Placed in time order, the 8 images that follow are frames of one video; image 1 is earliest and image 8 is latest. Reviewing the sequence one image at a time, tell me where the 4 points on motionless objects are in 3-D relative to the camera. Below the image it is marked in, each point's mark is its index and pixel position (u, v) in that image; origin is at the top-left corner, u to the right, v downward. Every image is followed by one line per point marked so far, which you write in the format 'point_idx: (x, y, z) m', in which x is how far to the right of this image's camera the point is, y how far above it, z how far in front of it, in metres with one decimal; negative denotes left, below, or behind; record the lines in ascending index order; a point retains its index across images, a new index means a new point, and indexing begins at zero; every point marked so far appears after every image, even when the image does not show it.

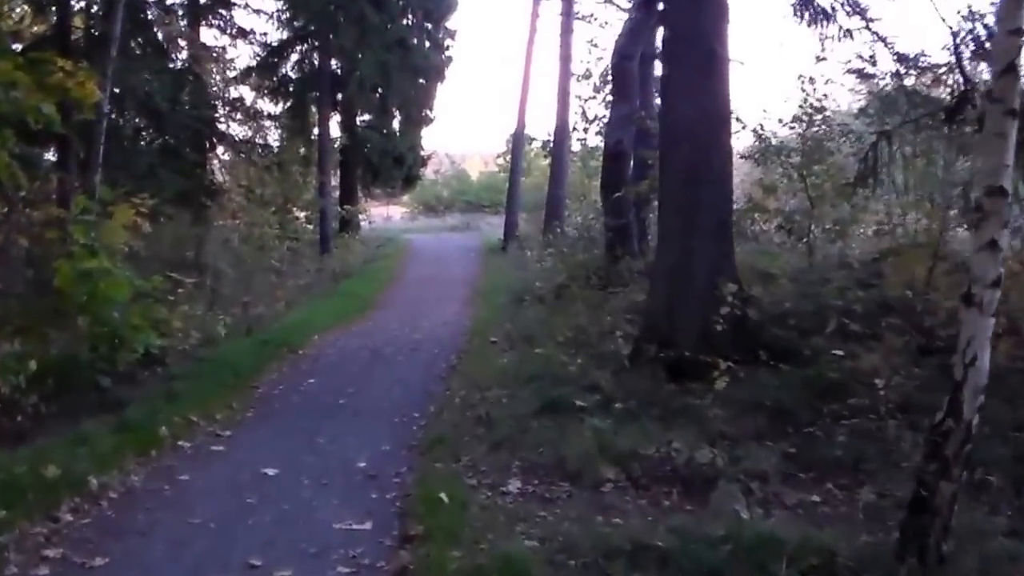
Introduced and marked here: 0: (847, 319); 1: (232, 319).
0: (+2.1, -0.2, +11.4) m
1: (-2.7, -0.3, +17.6) m
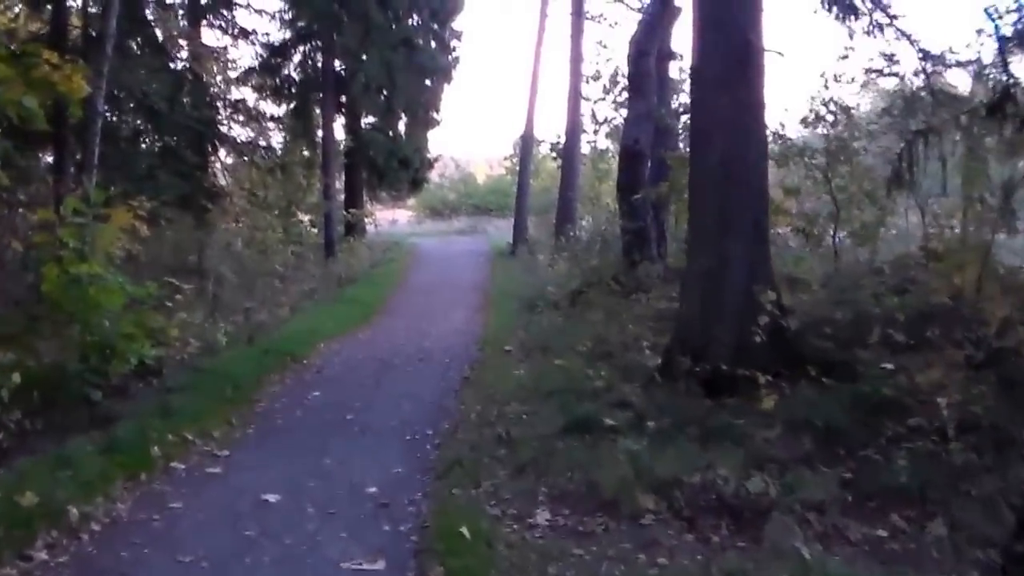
0: (+2.2, -0.2, +10.6) m
1: (-2.6, -0.4, +16.8) m
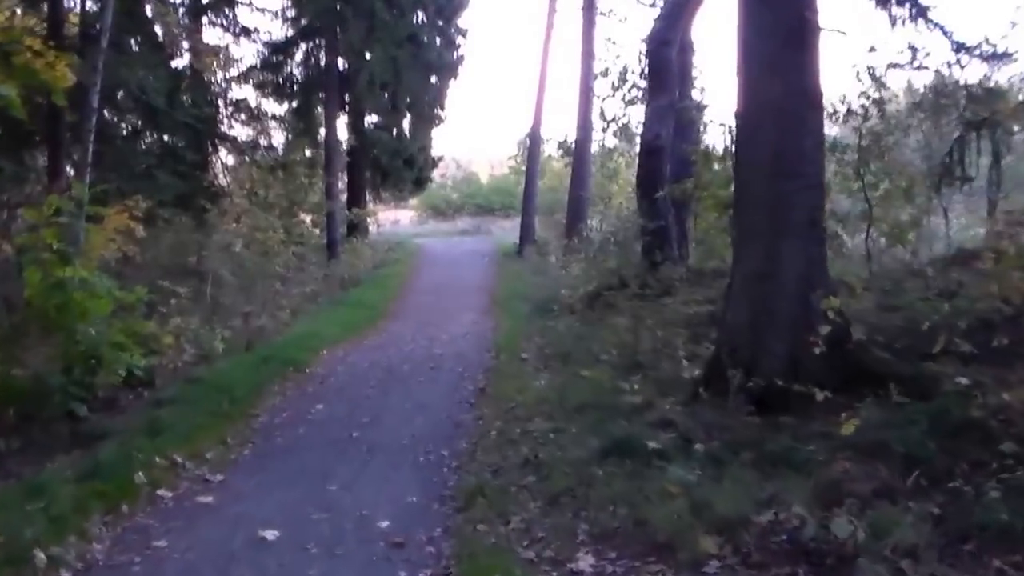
0: (+2.4, -0.3, +9.6) m
1: (-2.5, -0.4, +15.9) m
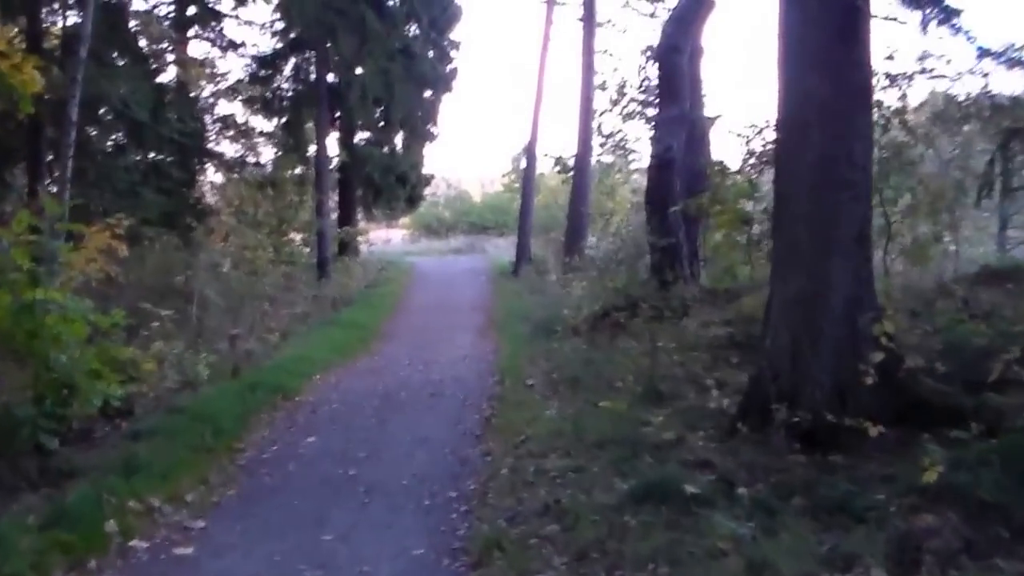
0: (+2.4, -0.4, +8.8) m
1: (-2.4, -0.6, +15.0) m
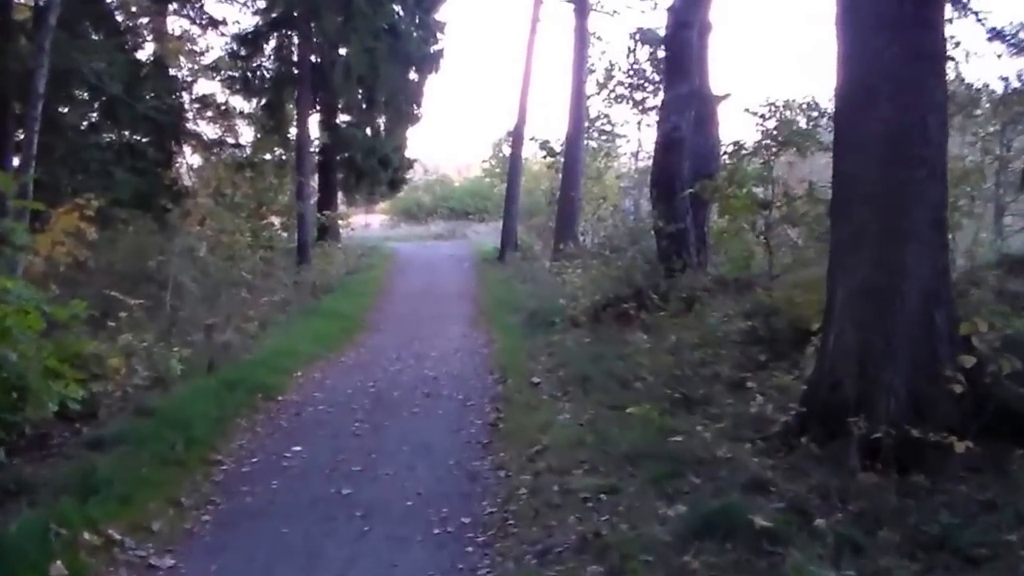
0: (+2.5, -0.3, +7.6) m
1: (-2.5, -0.5, +13.8) m
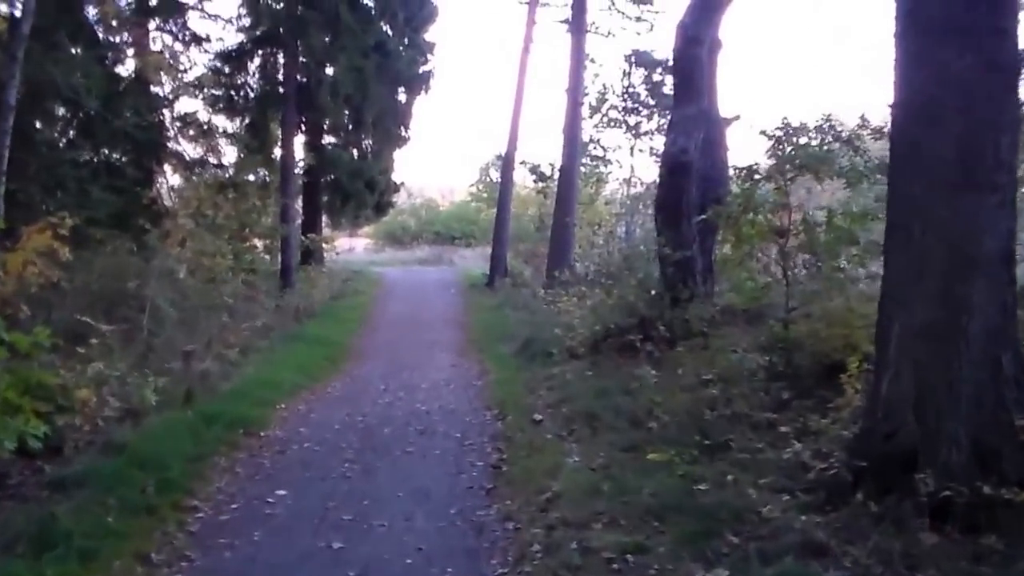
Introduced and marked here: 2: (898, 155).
0: (+2.5, -0.5, +6.8) m
1: (-2.5, -0.7, +12.9) m
2: (+1.4, +0.5, +6.6) m
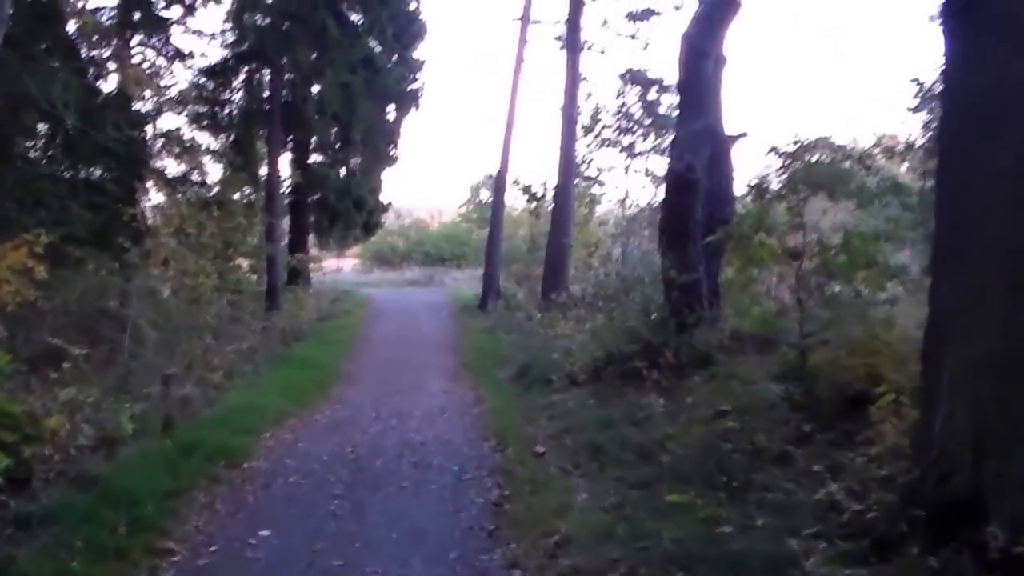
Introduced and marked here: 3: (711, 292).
0: (+2.6, -0.6, +6.2) m
1: (-2.5, -0.8, +12.2) m
2: (+1.5, +0.4, +6.0) m
3: (+1.6, 0.0, +14.4) m
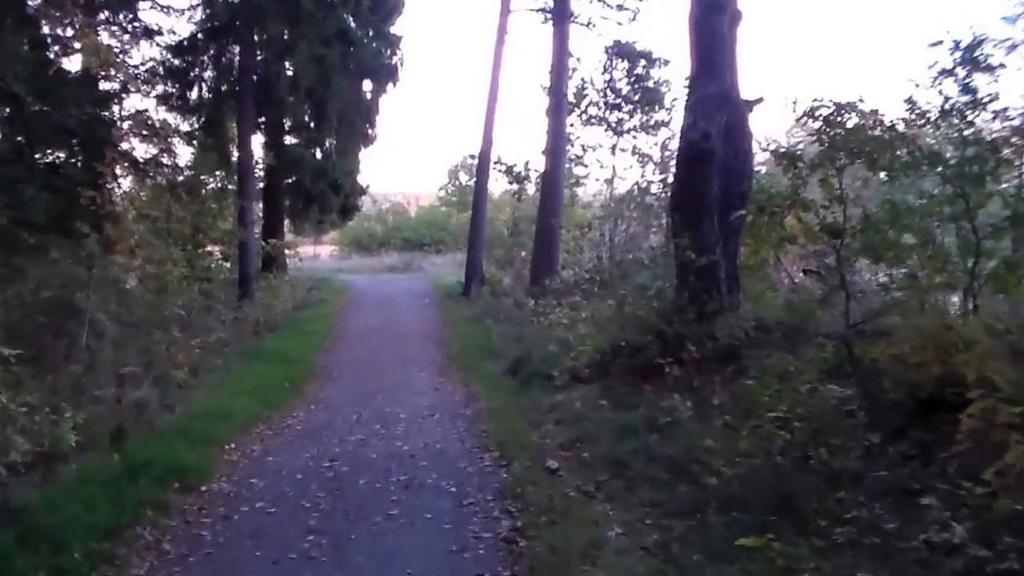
0: (+2.7, -0.5, +4.7) m
1: (-2.5, -0.7, +10.7) m
2: (+1.5, +0.4, +4.5) m
3: (+1.6, +0.1, +12.9) m
